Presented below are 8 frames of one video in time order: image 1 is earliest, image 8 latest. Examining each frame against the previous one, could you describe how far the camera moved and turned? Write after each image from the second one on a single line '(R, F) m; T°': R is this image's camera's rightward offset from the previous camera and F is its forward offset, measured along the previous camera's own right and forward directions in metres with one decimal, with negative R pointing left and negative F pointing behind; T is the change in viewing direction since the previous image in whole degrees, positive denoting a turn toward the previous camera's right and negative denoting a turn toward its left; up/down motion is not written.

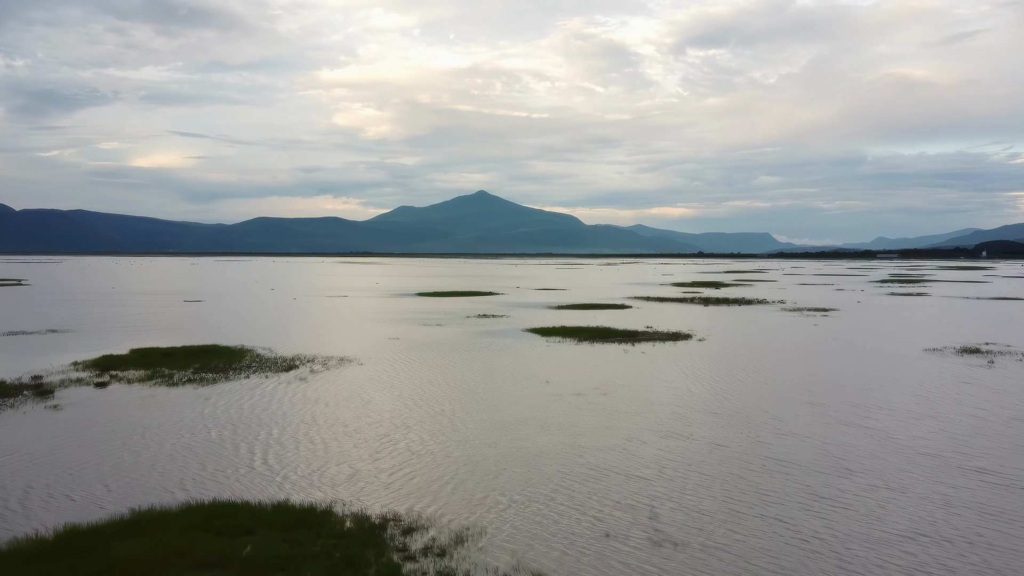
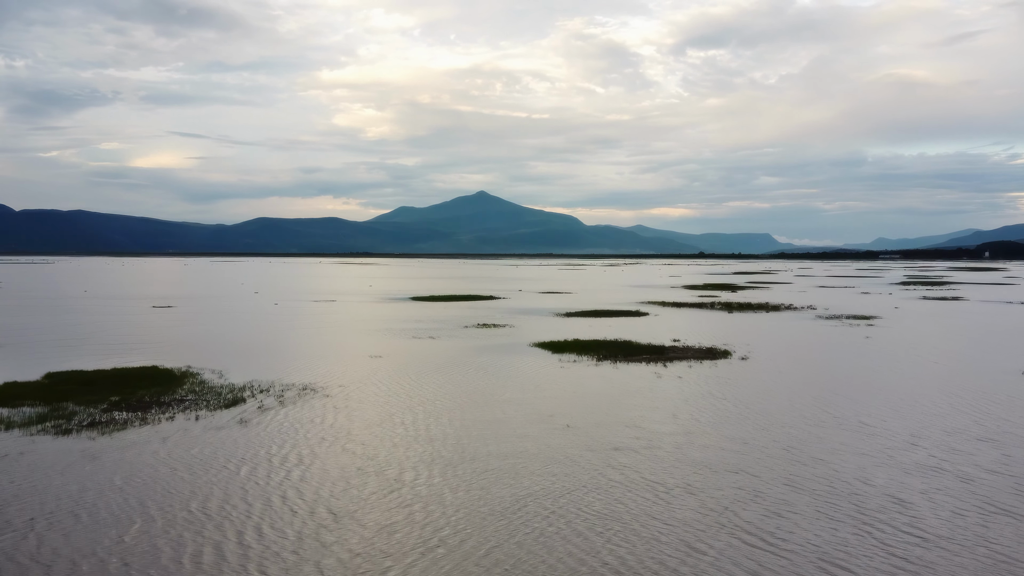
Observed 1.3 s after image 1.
(-0.2, +6.1) m; 0°
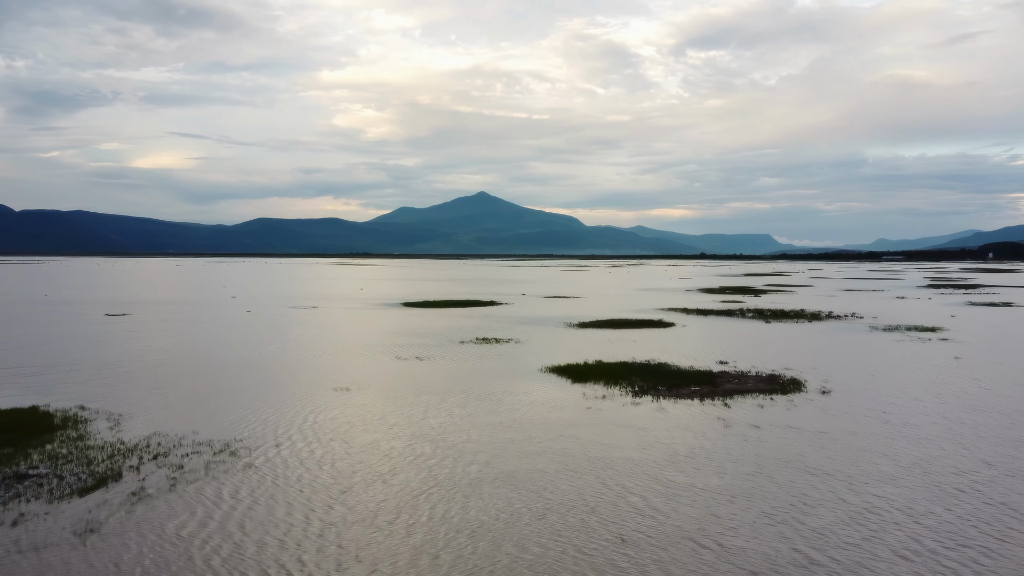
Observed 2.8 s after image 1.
(-0.3, +7.5) m; 0°
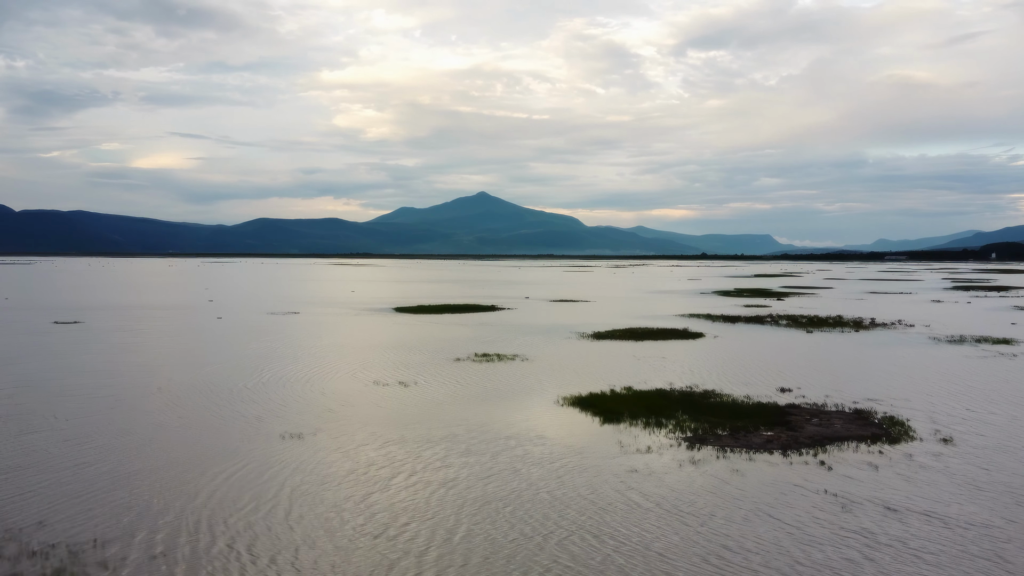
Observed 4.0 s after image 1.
(-0.3, +6.3) m; 0°
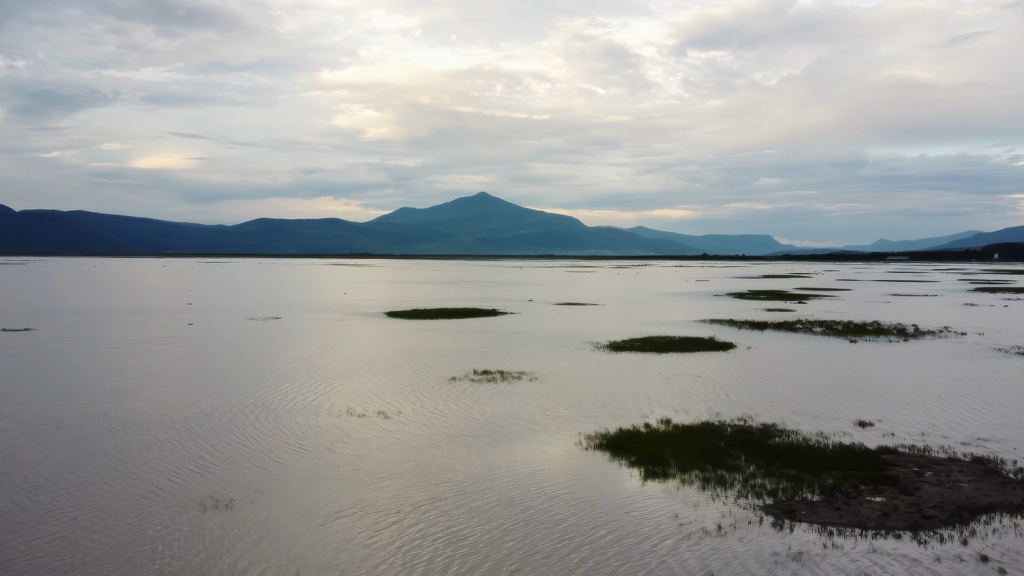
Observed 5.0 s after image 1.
(-0.2, +5.0) m; 0°
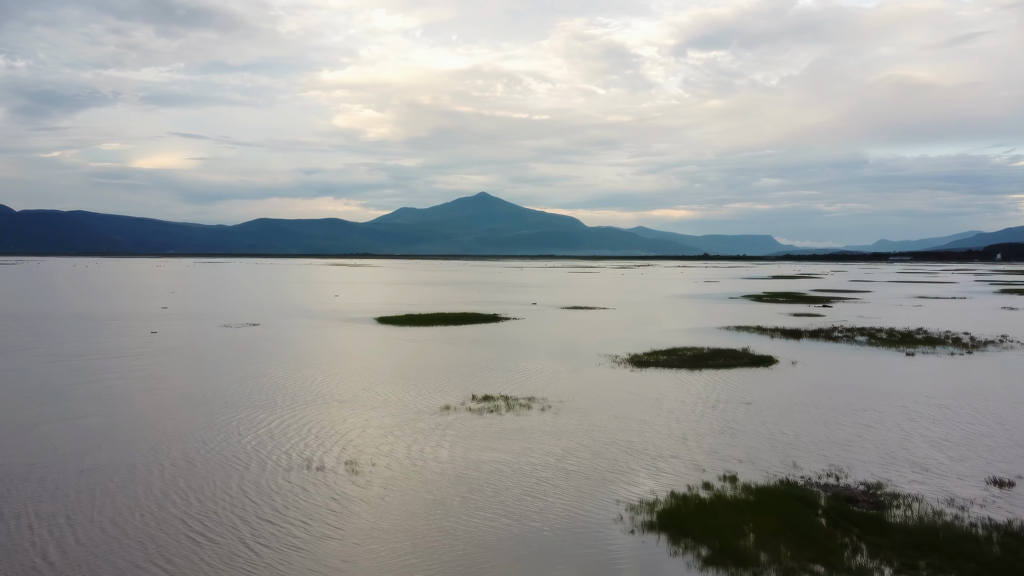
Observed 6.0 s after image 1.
(-0.3, +5.1) m; 0°
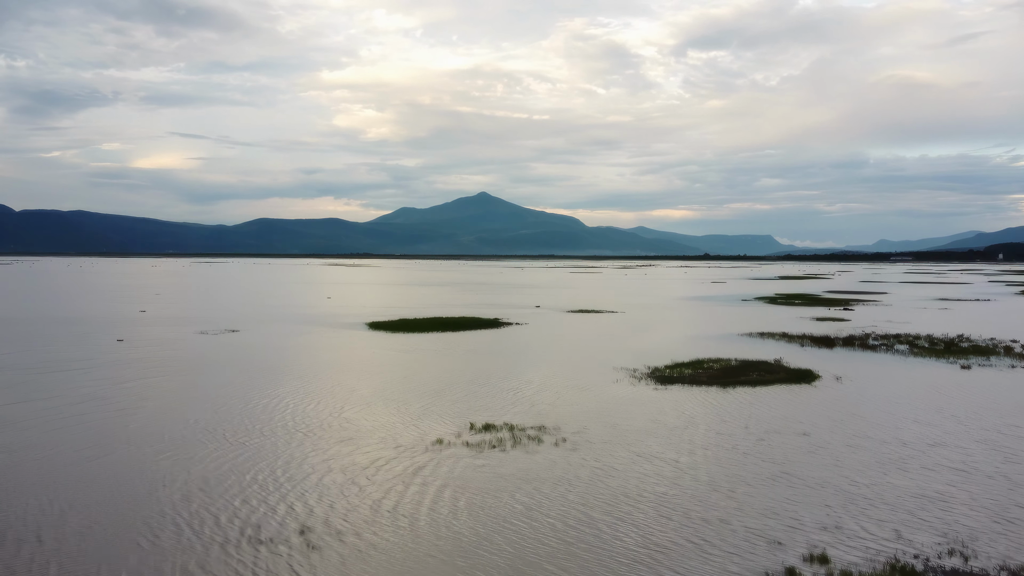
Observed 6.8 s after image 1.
(-0.2, +3.8) m; 0°
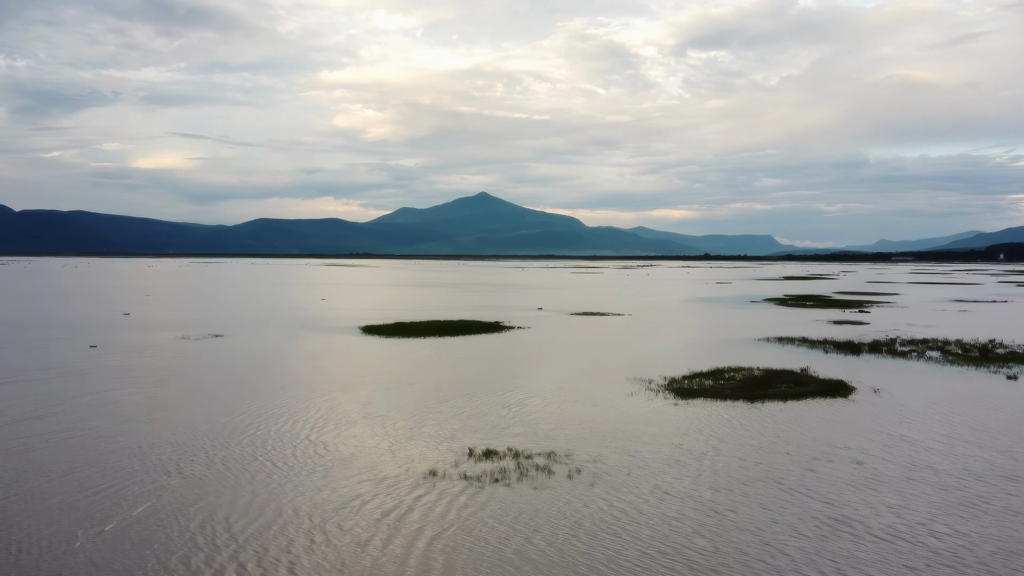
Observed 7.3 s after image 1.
(-0.1, +2.5) m; 0°
